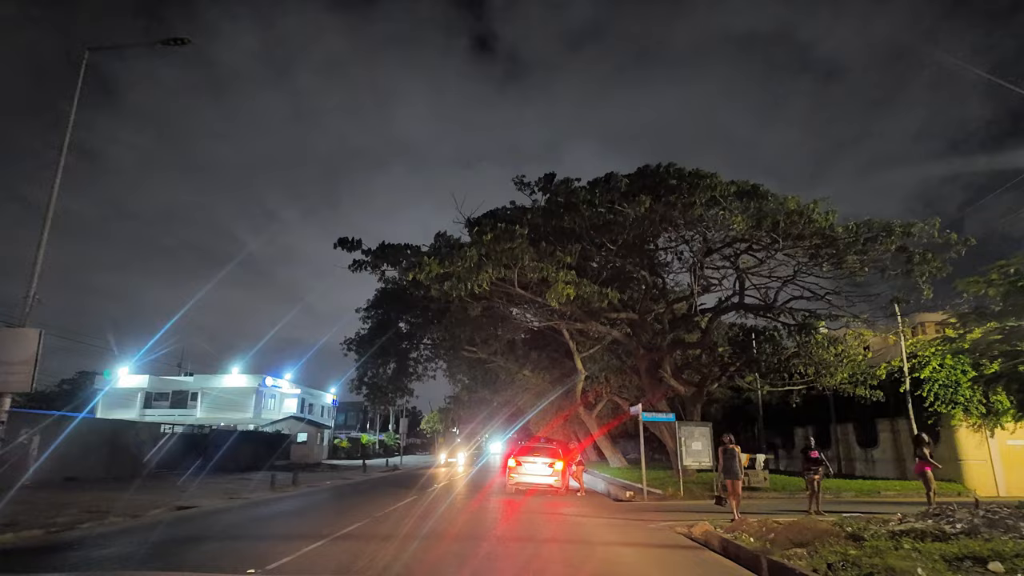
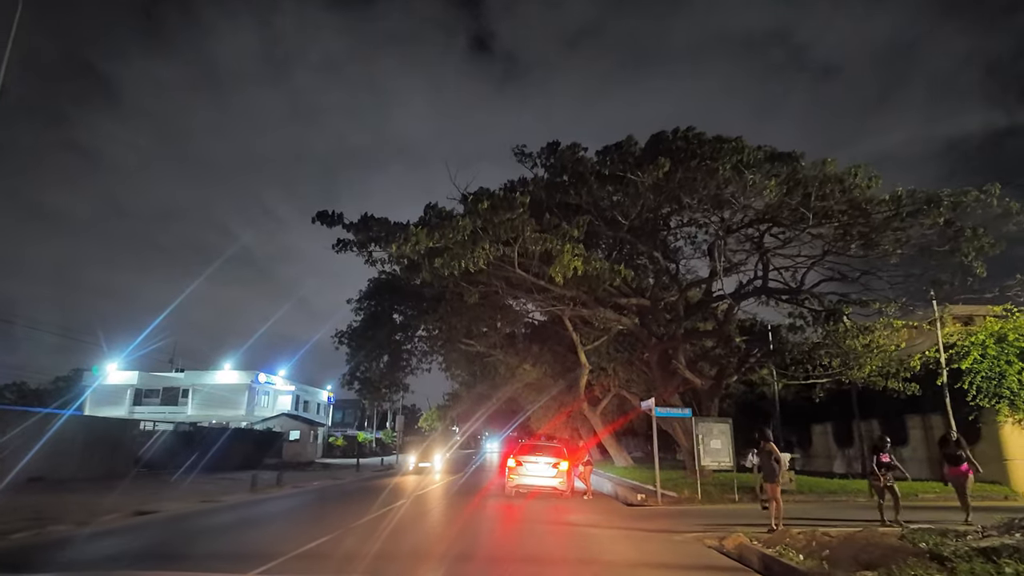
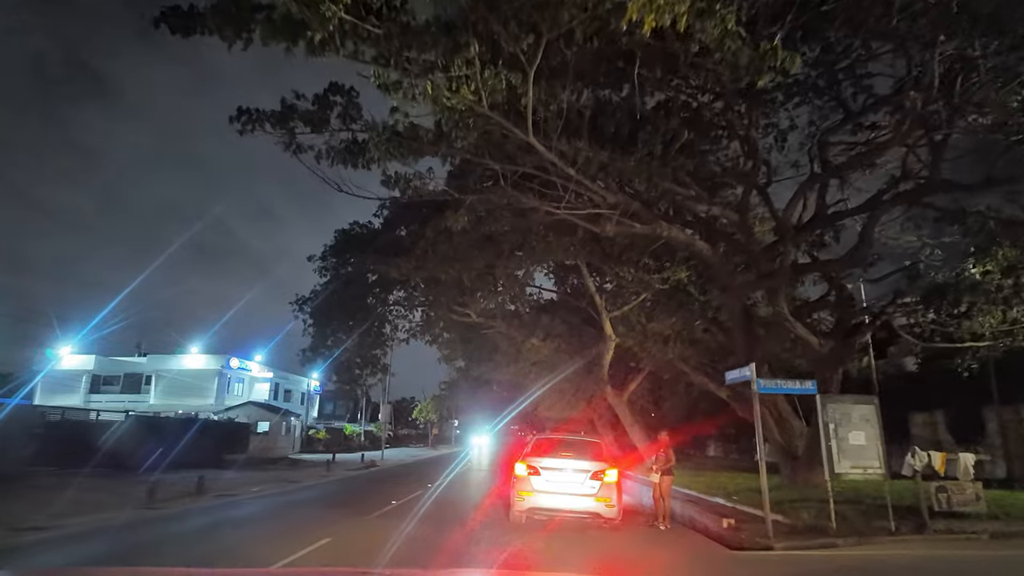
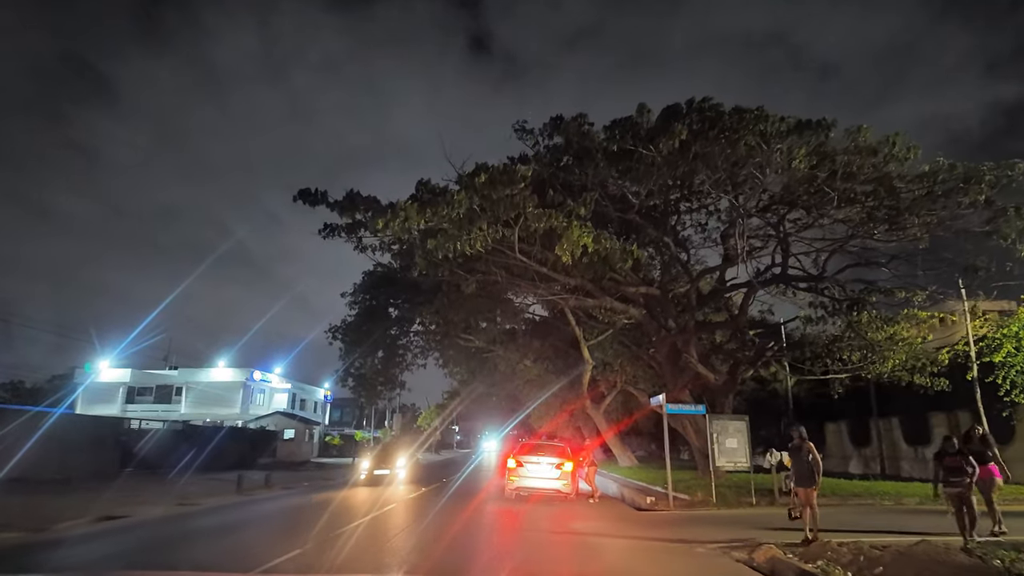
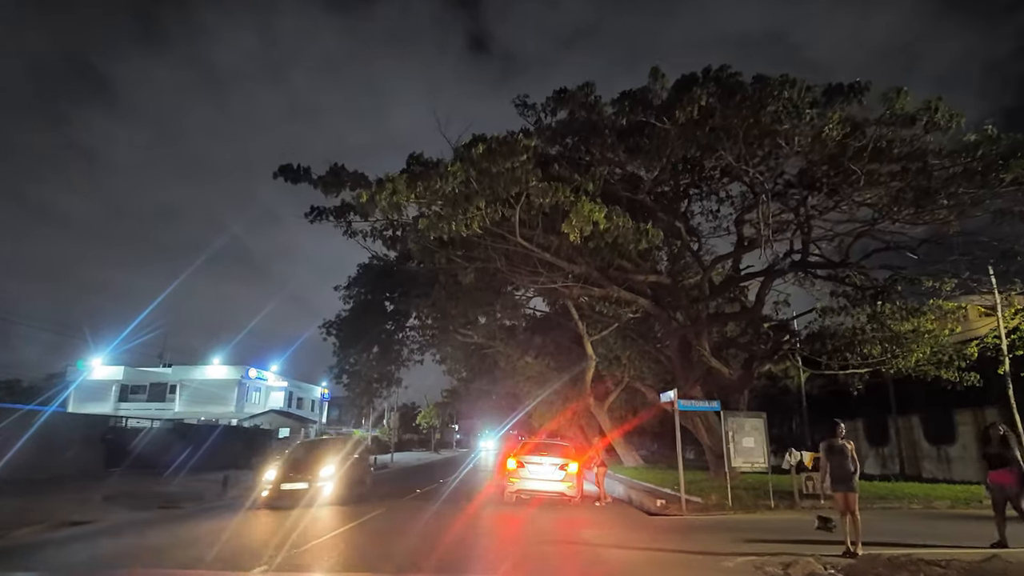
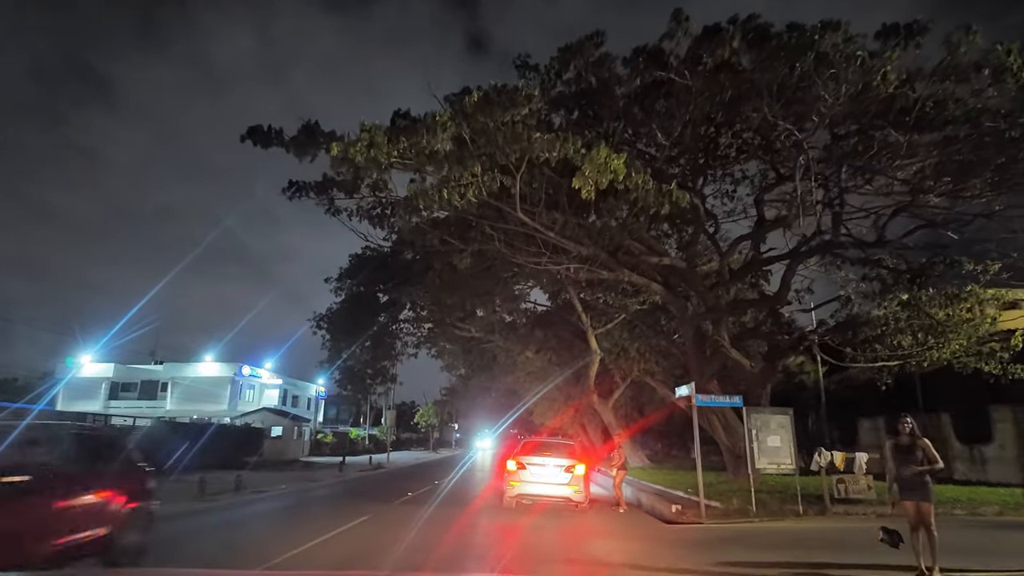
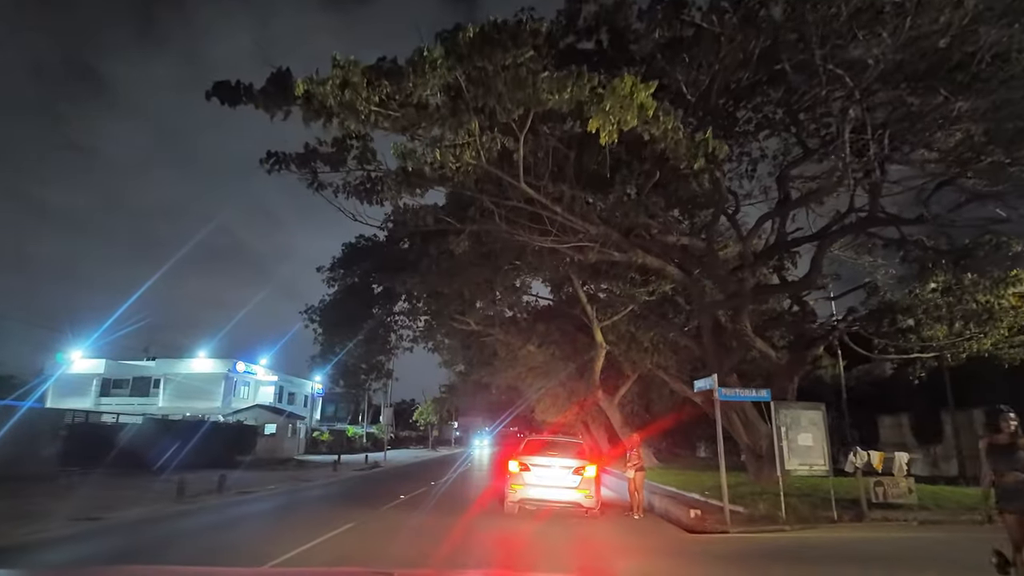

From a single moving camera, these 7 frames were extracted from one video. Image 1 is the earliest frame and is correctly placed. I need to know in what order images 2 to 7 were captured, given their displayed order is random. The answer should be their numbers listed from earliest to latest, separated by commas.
2, 4, 5, 6, 7, 3
